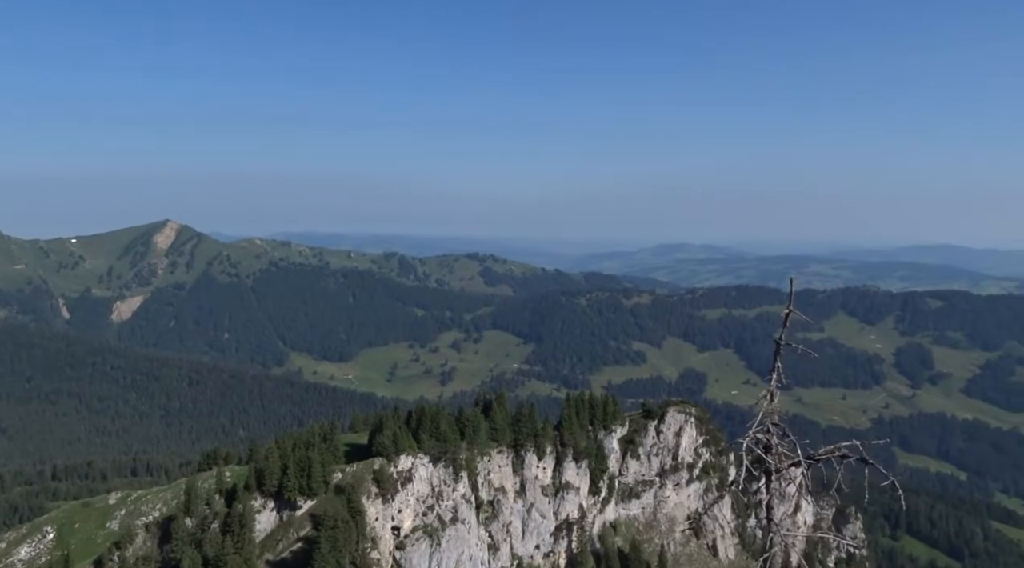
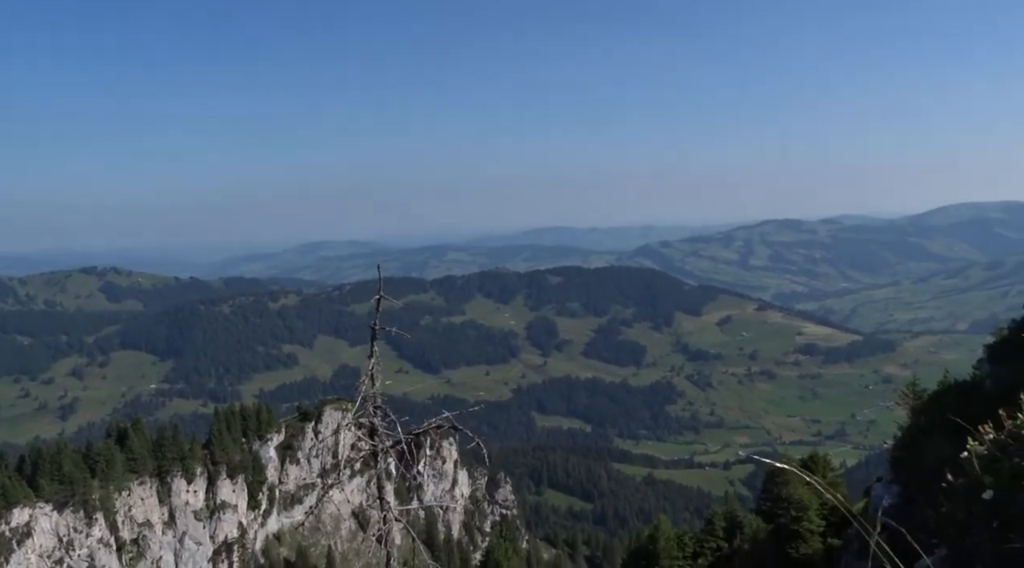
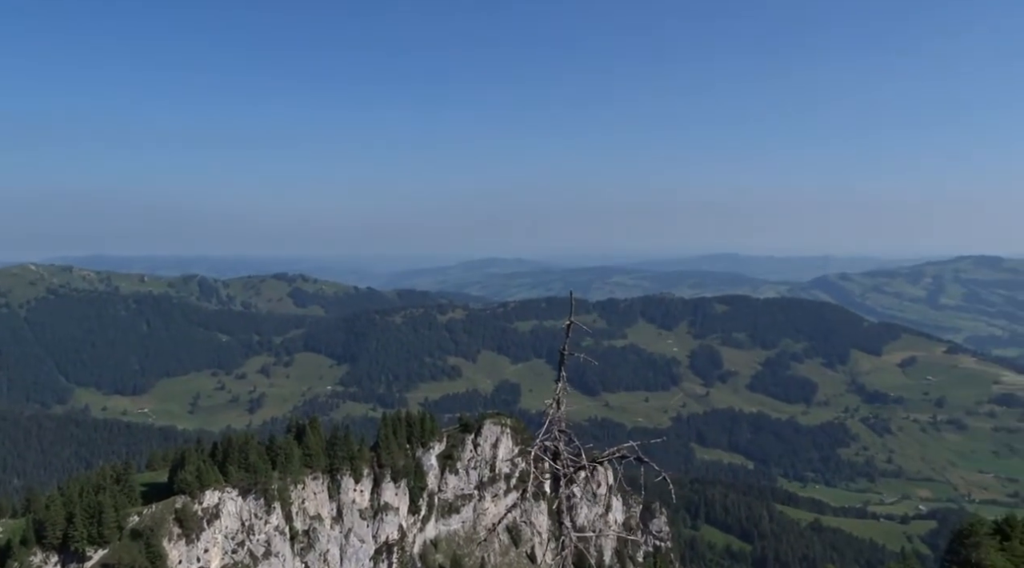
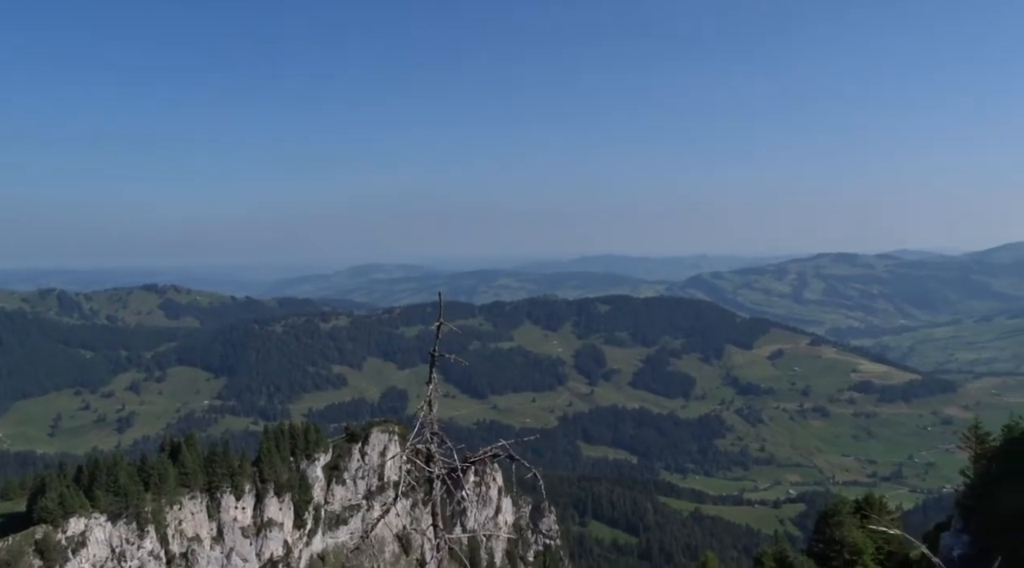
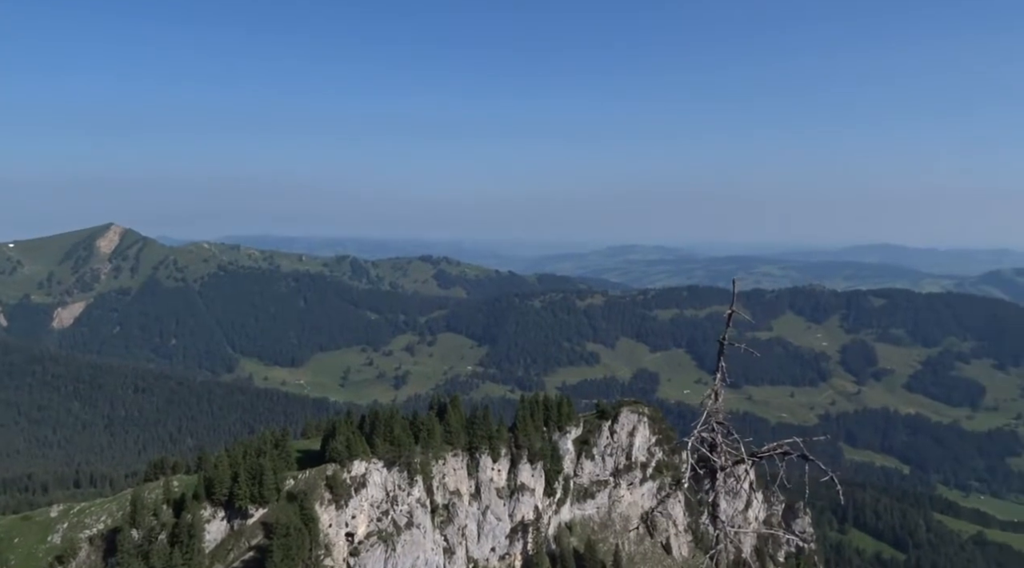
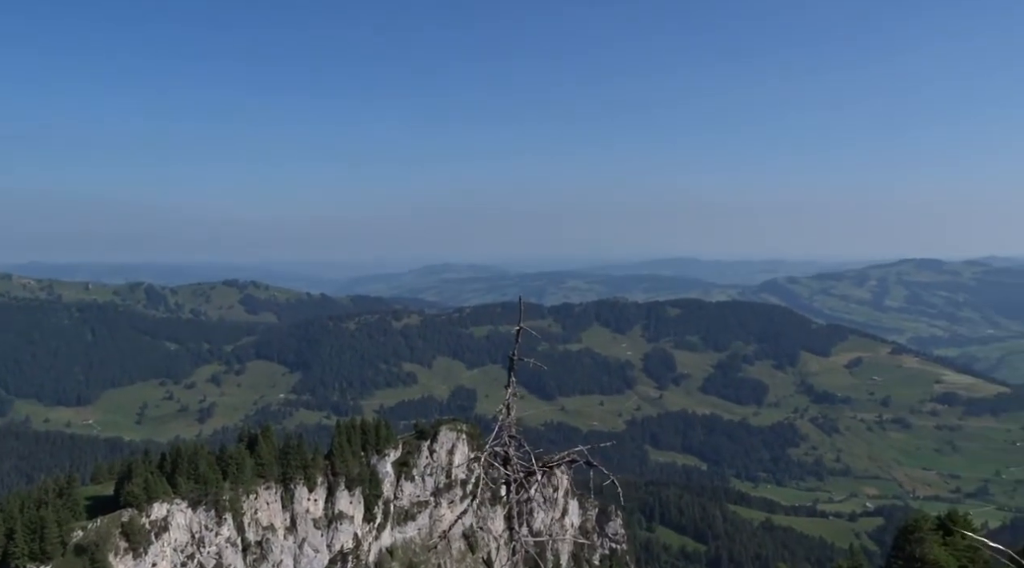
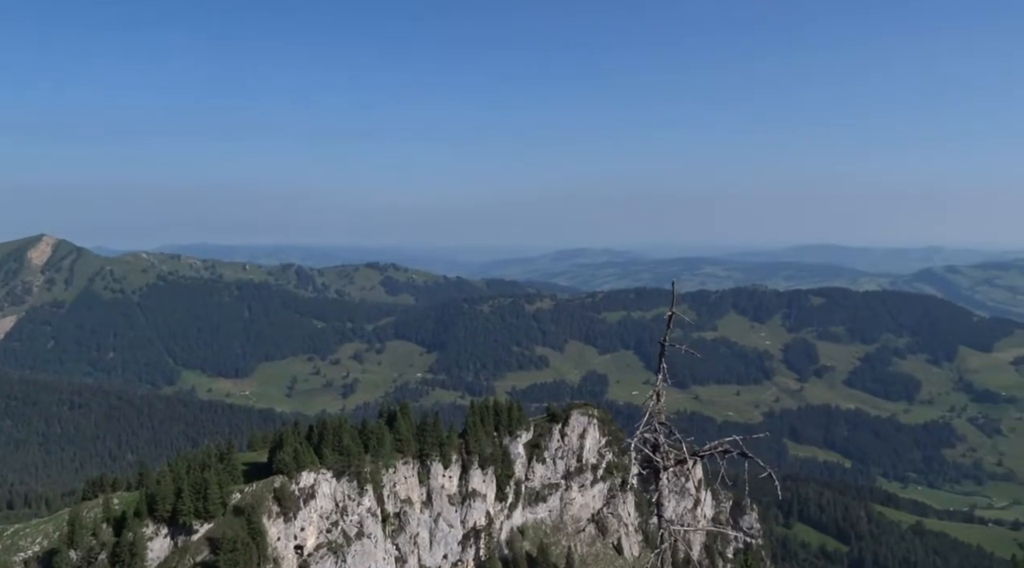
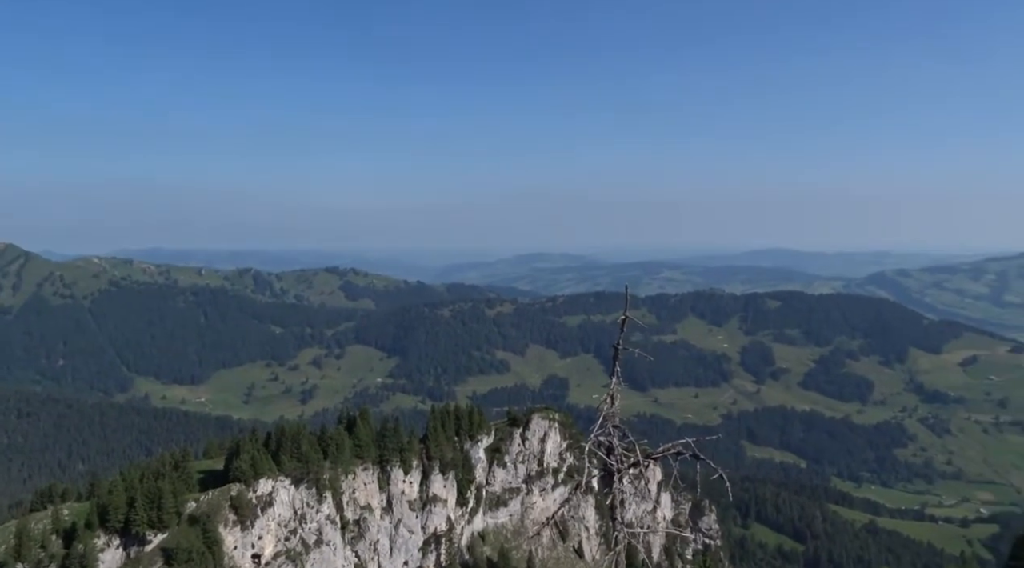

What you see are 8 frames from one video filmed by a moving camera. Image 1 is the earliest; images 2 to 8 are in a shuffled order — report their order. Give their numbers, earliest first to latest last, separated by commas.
5, 7, 8, 3, 6, 4, 2
